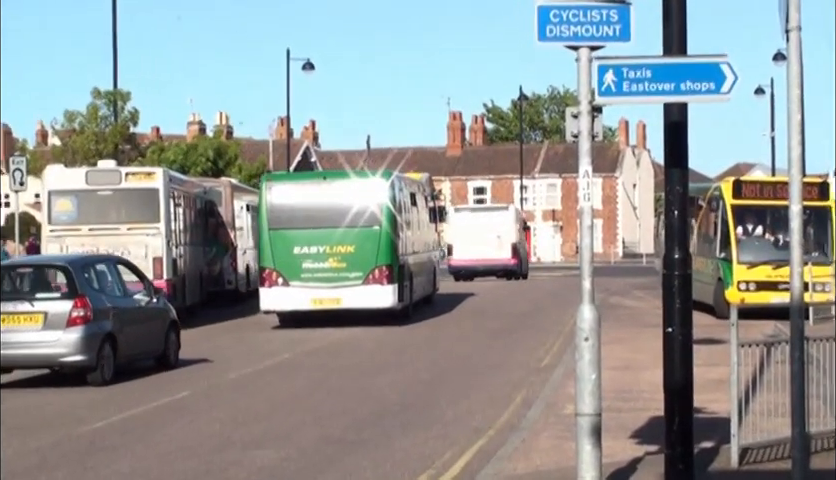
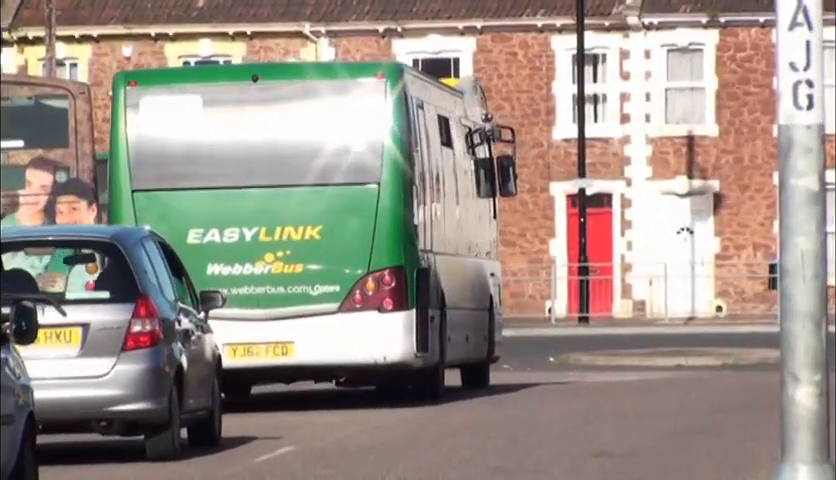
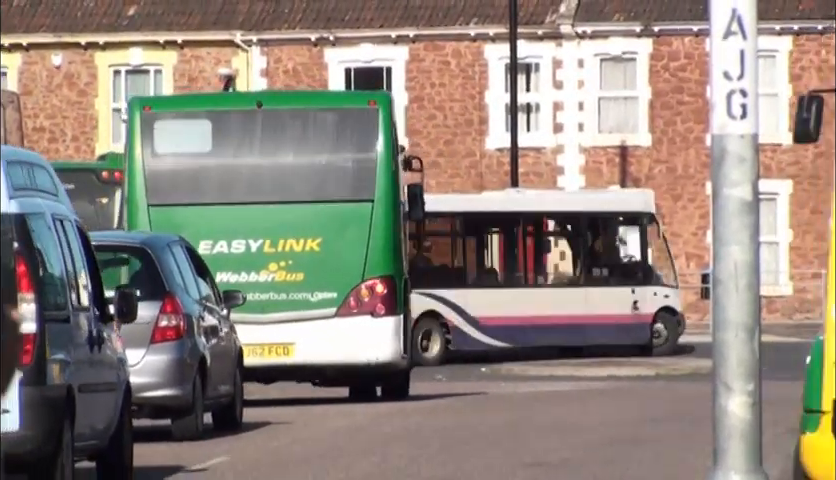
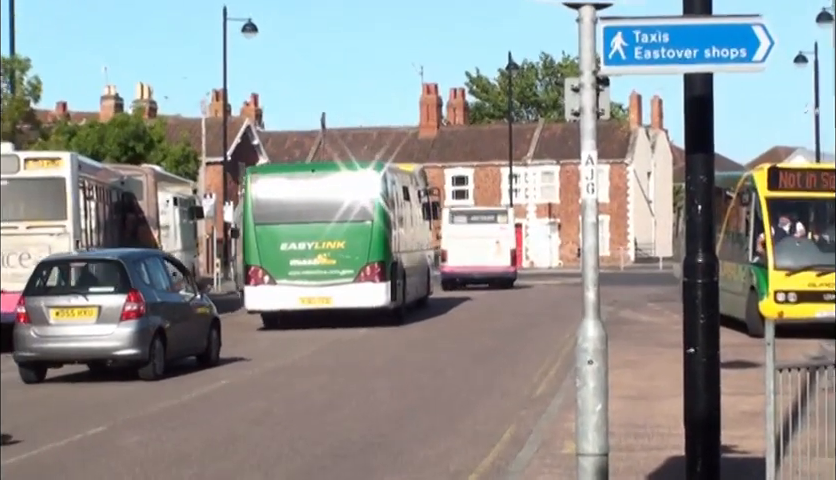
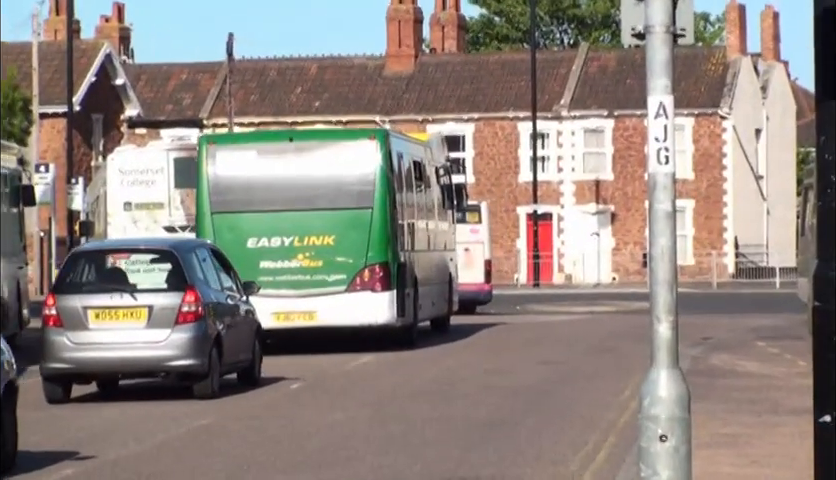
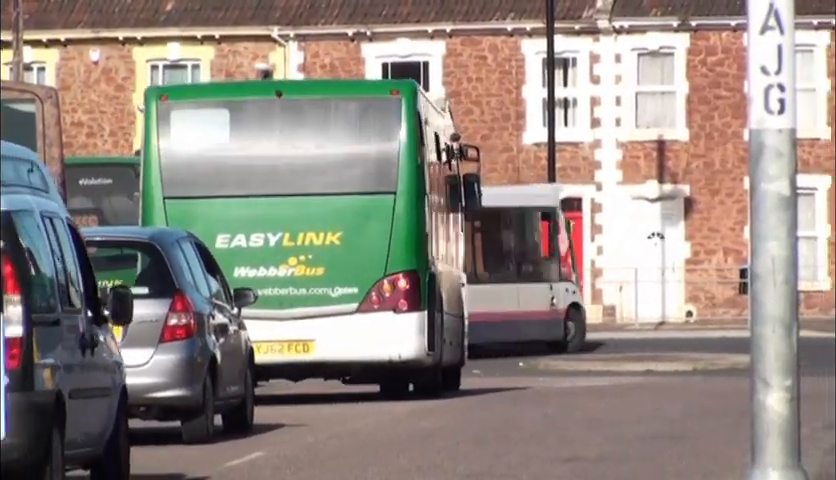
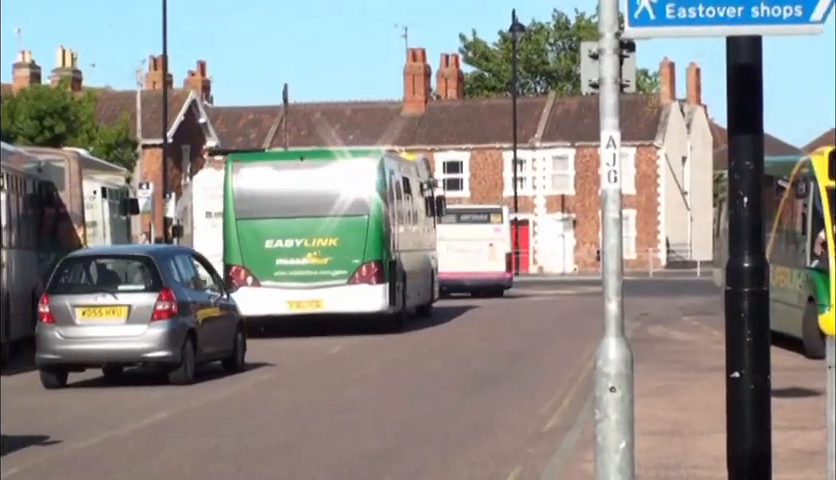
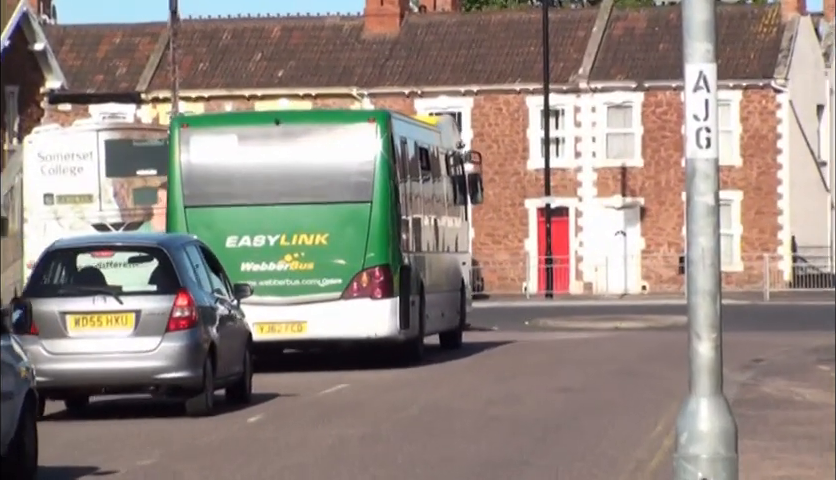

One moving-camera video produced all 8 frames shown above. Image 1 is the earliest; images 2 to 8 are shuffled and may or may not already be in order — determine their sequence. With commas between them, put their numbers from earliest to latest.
4, 7, 5, 8, 2, 6, 3
